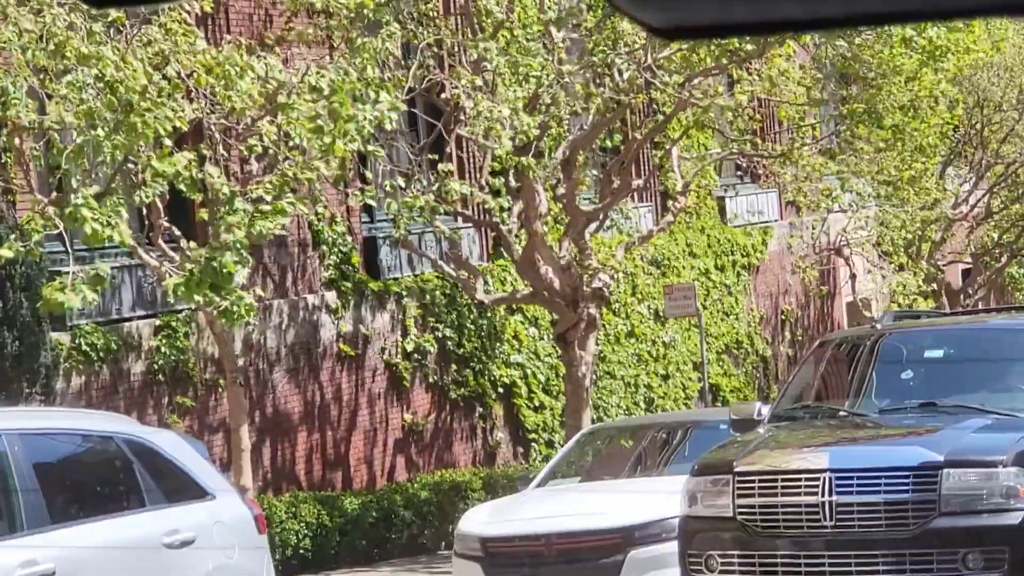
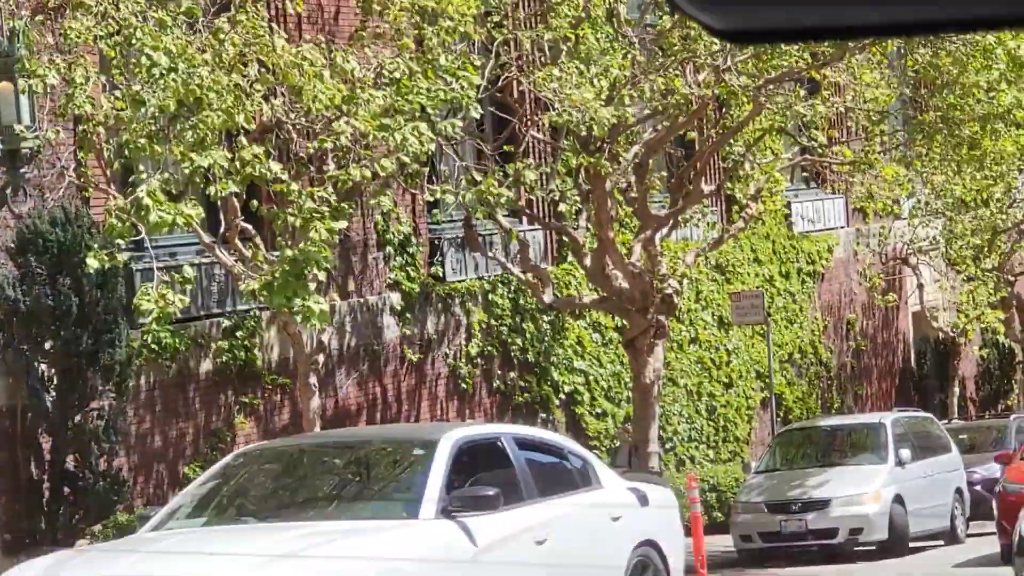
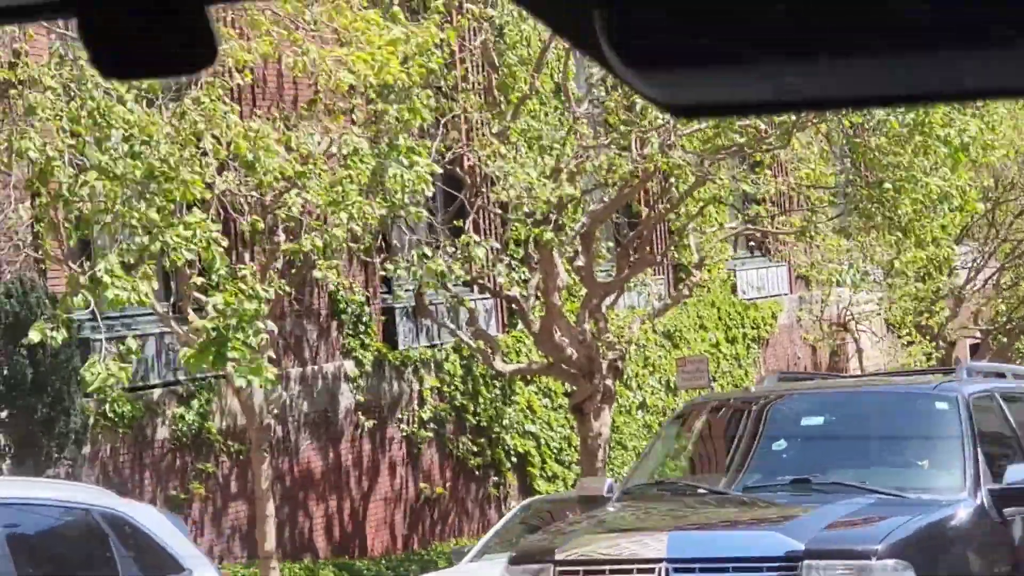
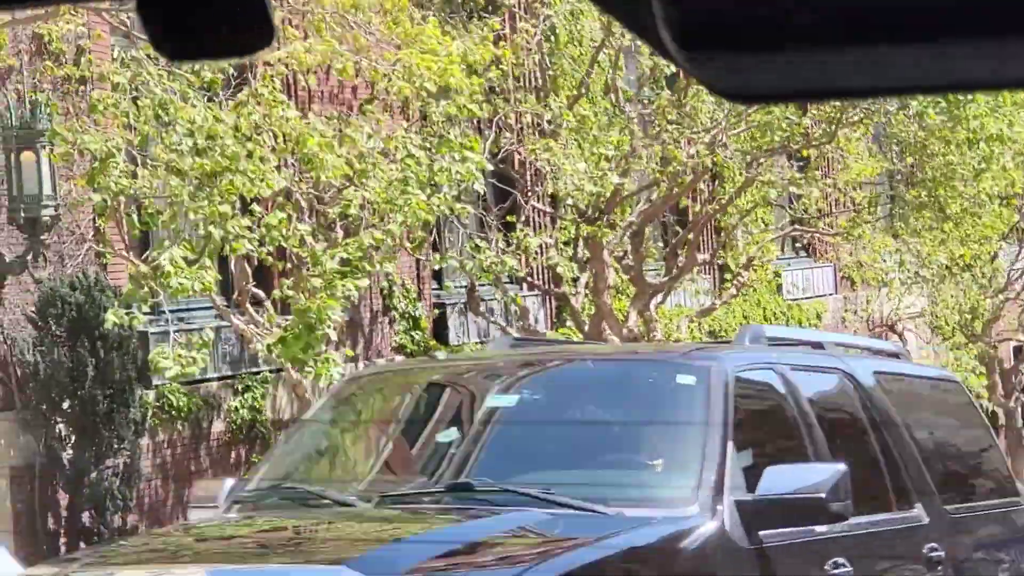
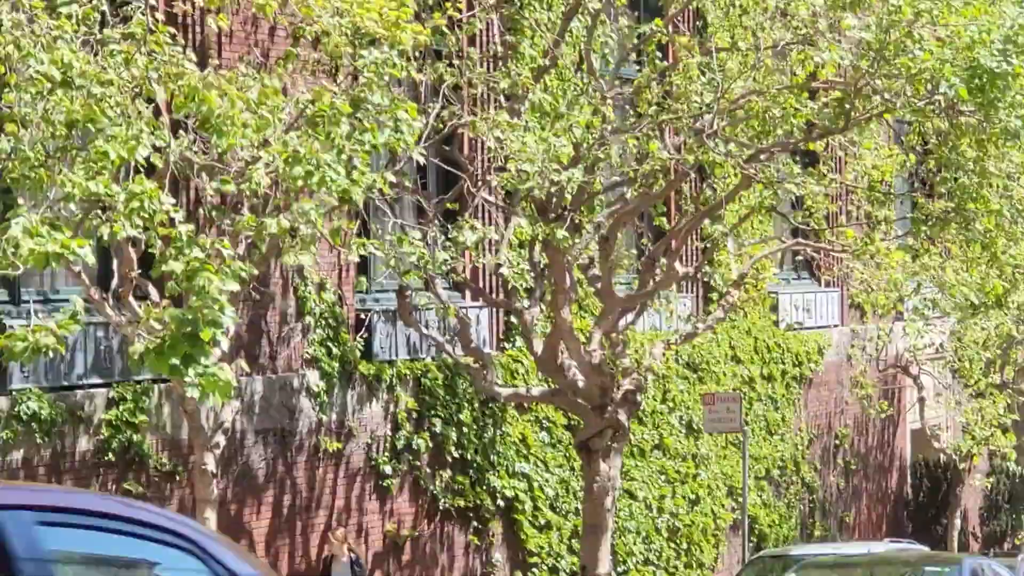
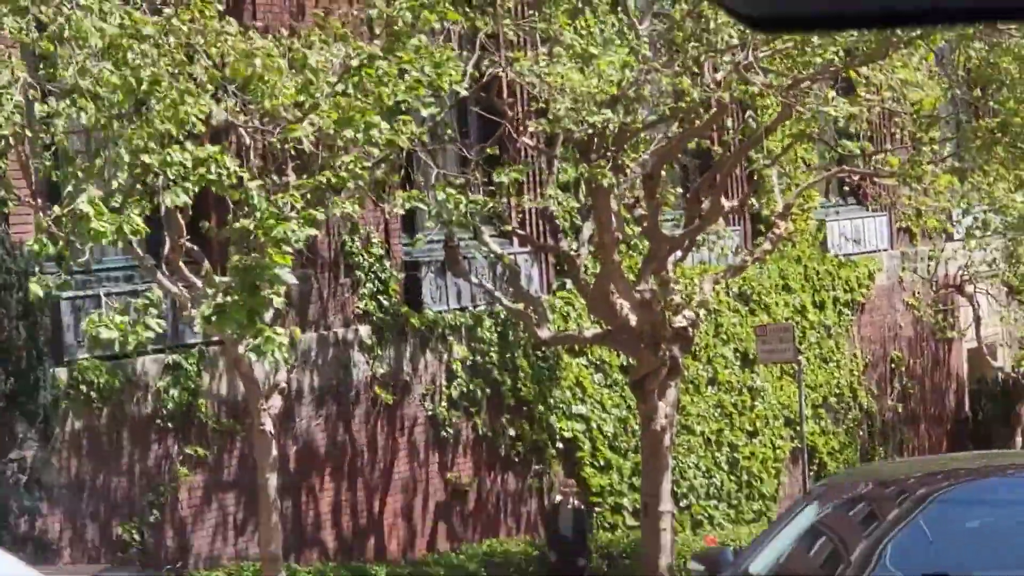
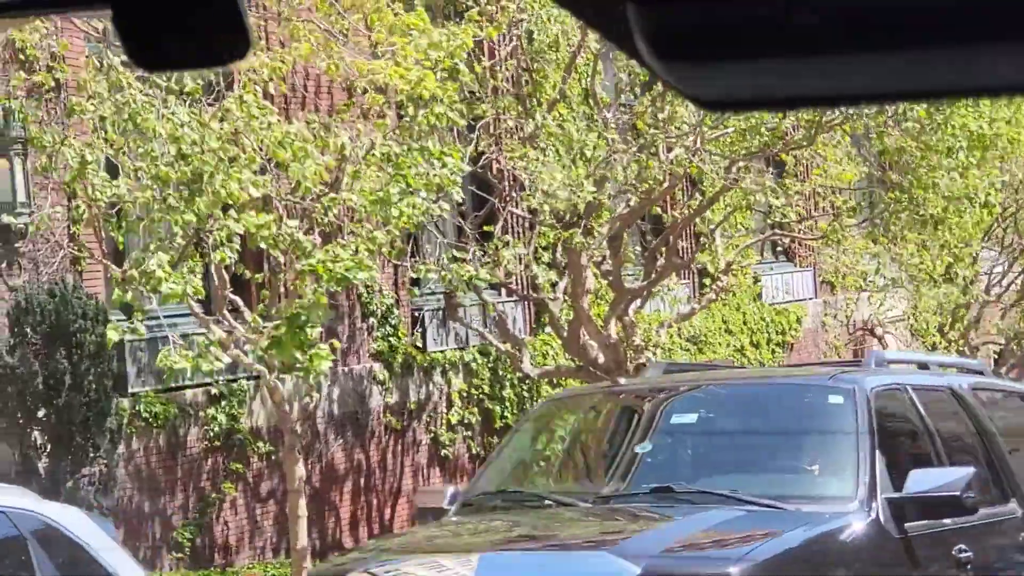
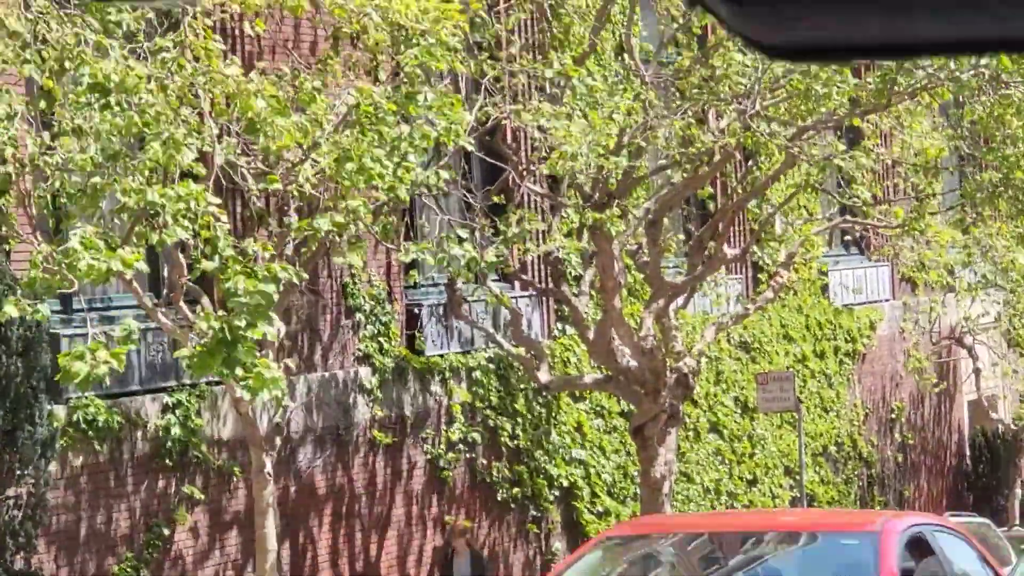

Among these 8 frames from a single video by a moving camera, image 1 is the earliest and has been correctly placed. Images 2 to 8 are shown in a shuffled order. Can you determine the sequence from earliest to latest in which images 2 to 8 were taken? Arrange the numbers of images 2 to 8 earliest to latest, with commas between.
3, 7, 4, 2, 6, 8, 5
